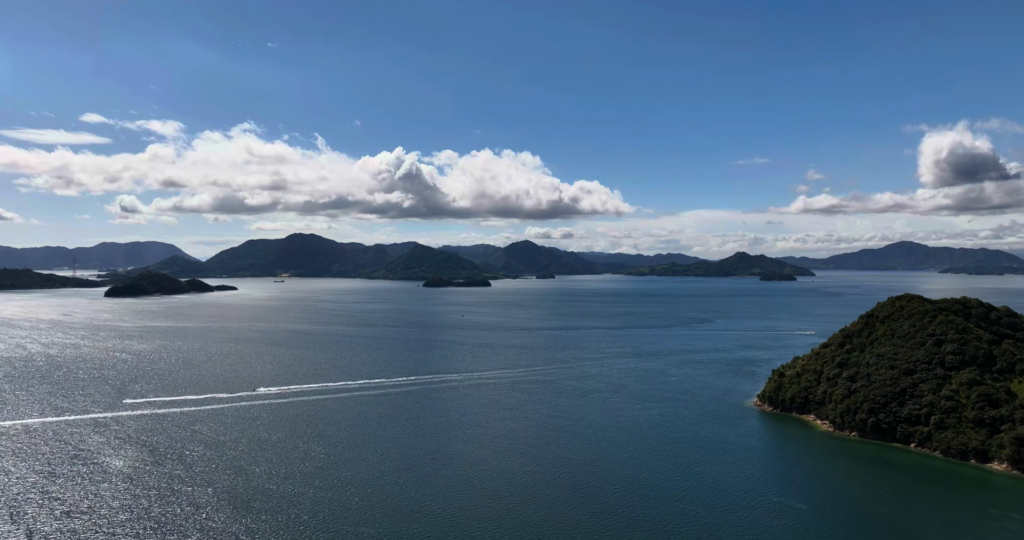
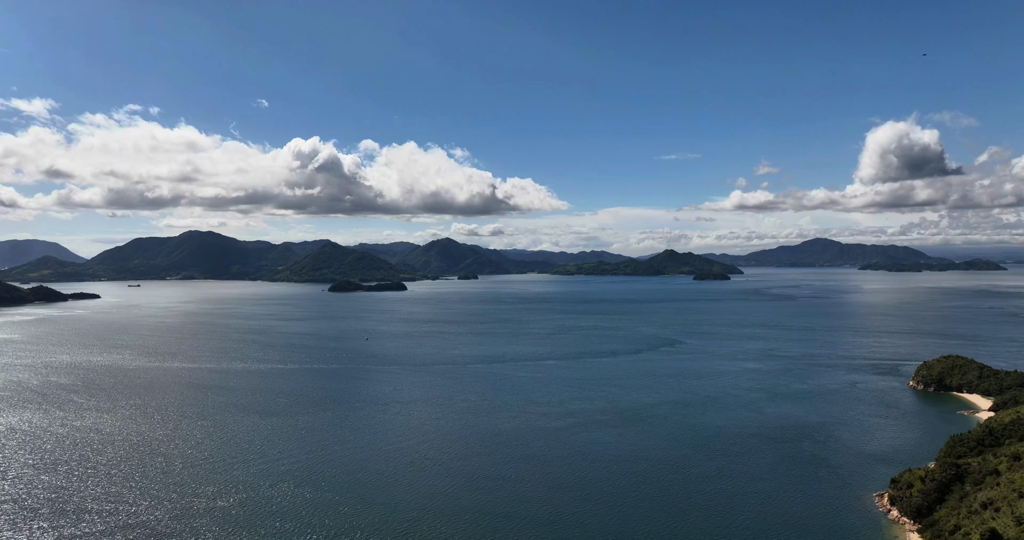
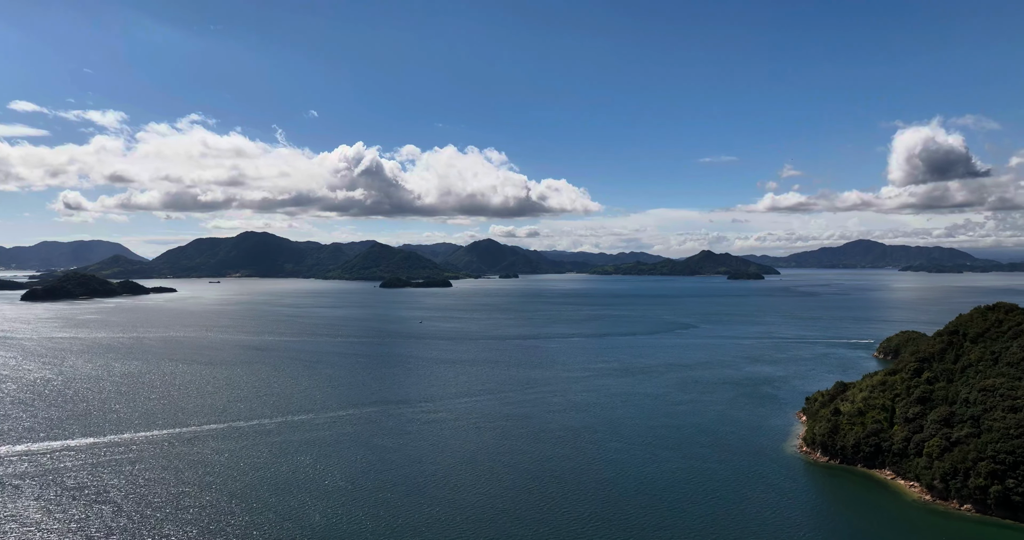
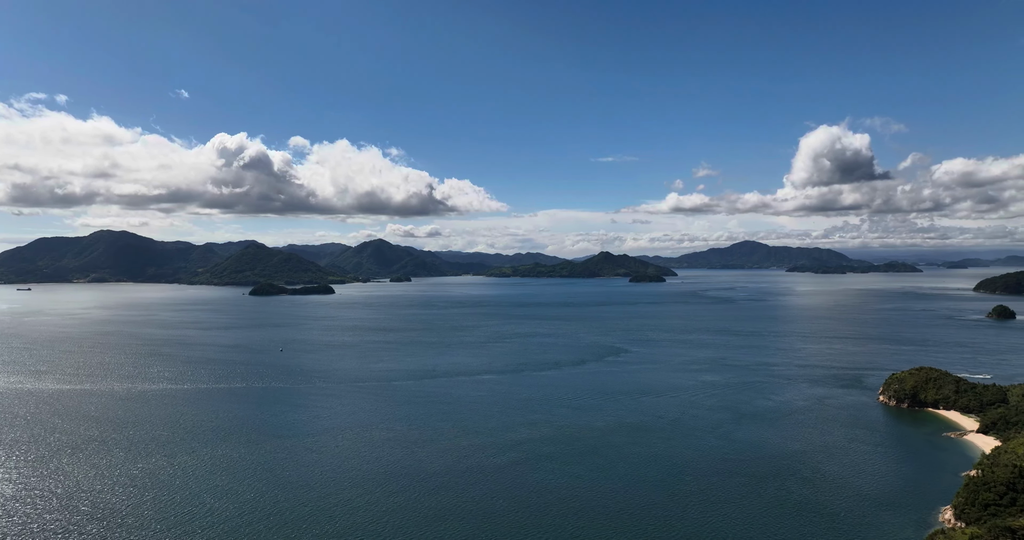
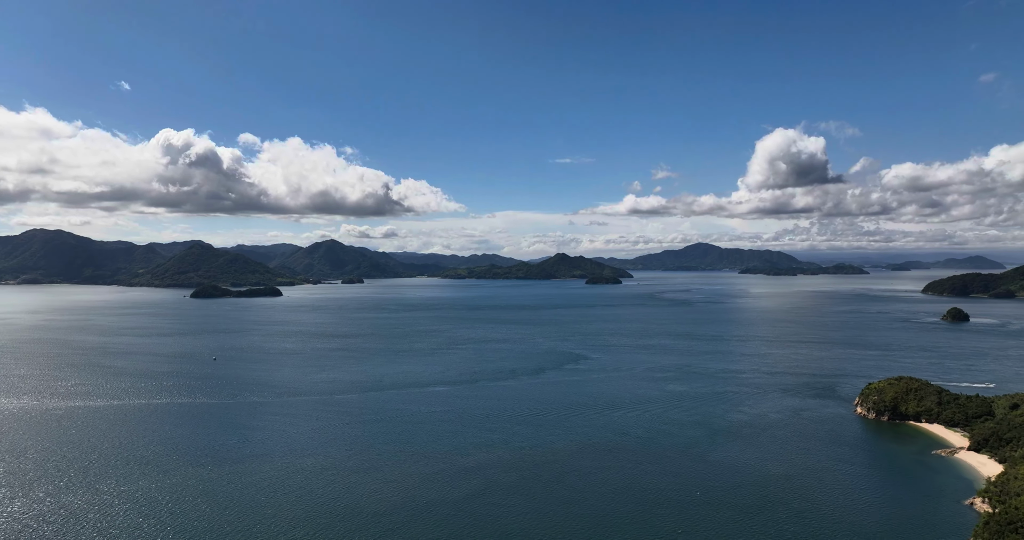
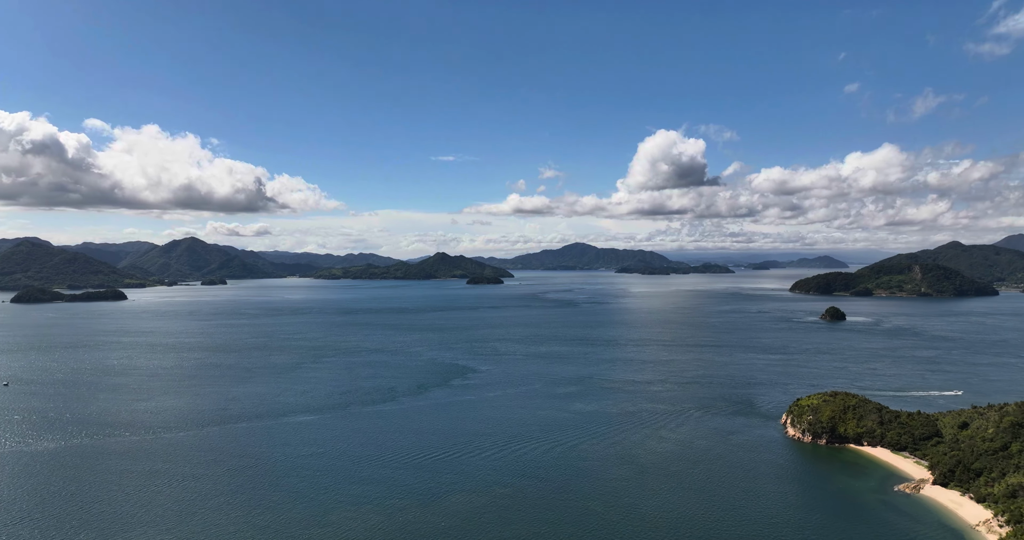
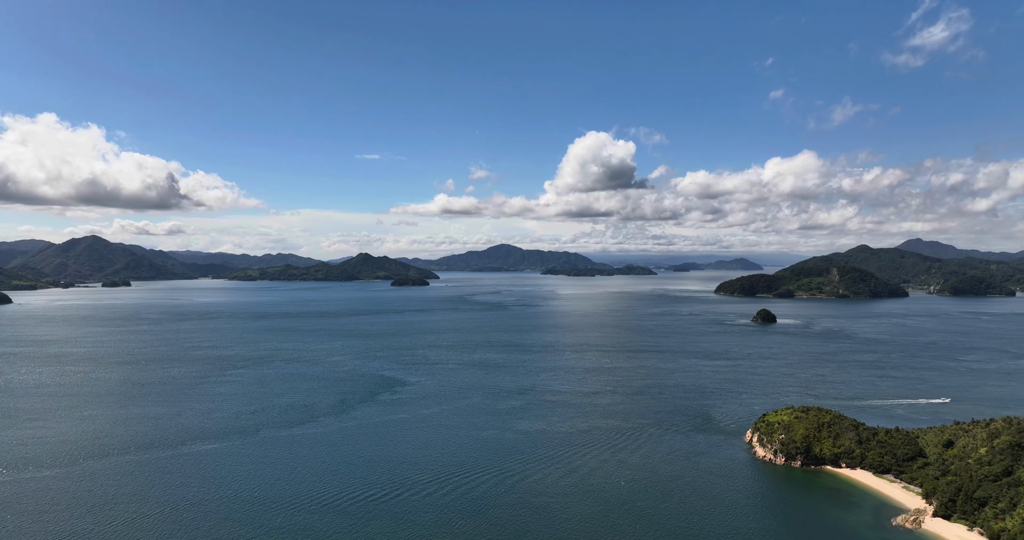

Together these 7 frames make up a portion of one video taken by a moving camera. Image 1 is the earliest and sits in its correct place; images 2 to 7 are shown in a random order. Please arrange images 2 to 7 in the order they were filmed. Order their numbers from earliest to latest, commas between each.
3, 2, 4, 5, 6, 7
